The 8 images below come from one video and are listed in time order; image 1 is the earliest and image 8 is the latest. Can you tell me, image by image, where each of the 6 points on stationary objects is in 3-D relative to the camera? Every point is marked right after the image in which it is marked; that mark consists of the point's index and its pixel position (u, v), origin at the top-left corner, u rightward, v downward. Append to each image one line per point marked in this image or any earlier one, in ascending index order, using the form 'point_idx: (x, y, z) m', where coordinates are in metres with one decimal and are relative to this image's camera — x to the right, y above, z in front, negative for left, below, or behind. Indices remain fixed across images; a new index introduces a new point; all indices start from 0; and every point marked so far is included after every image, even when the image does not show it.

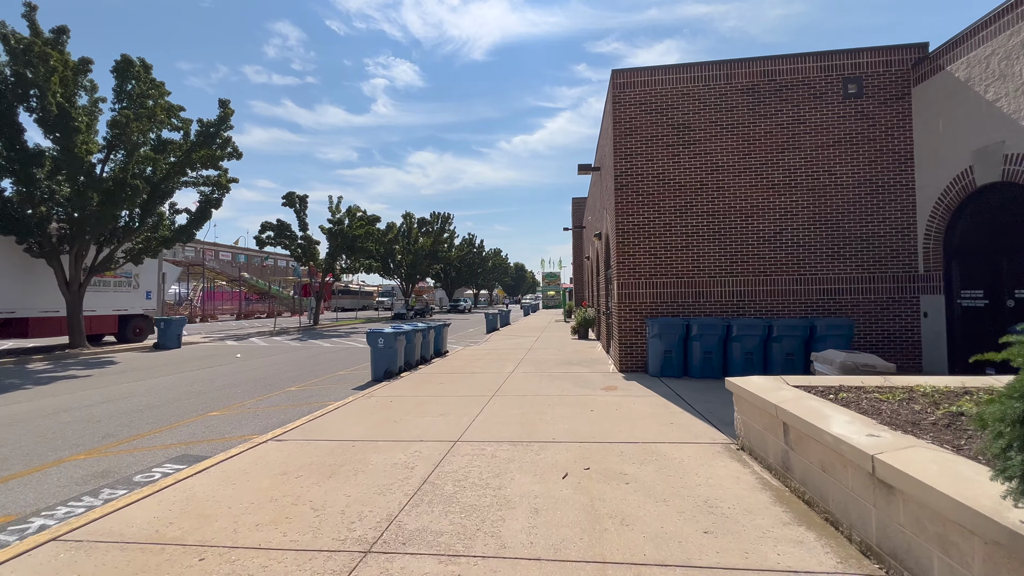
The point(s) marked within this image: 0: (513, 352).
0: (0.0, -2.6, +17.8) m
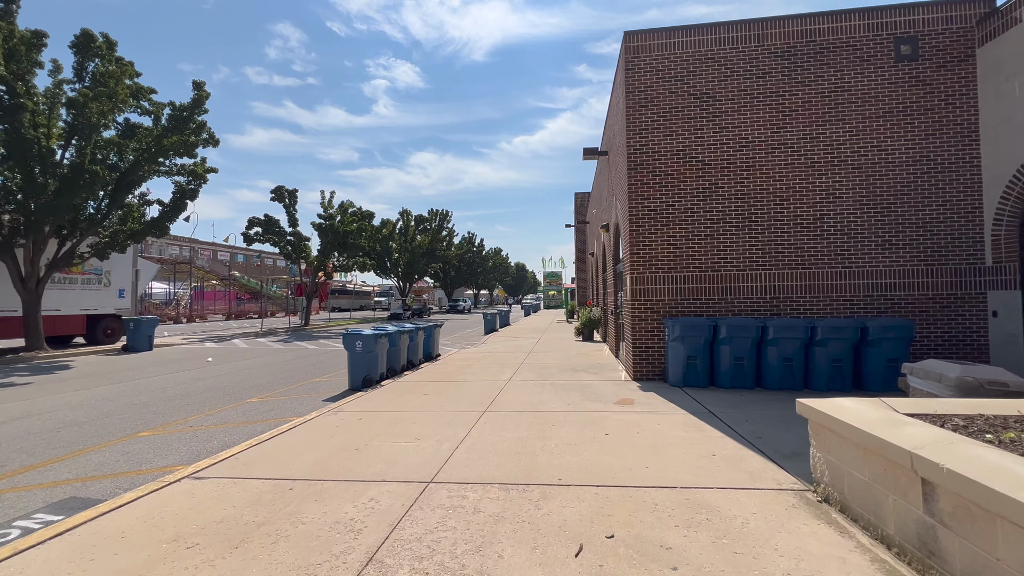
0: (-0.1, -2.5, +16.1) m
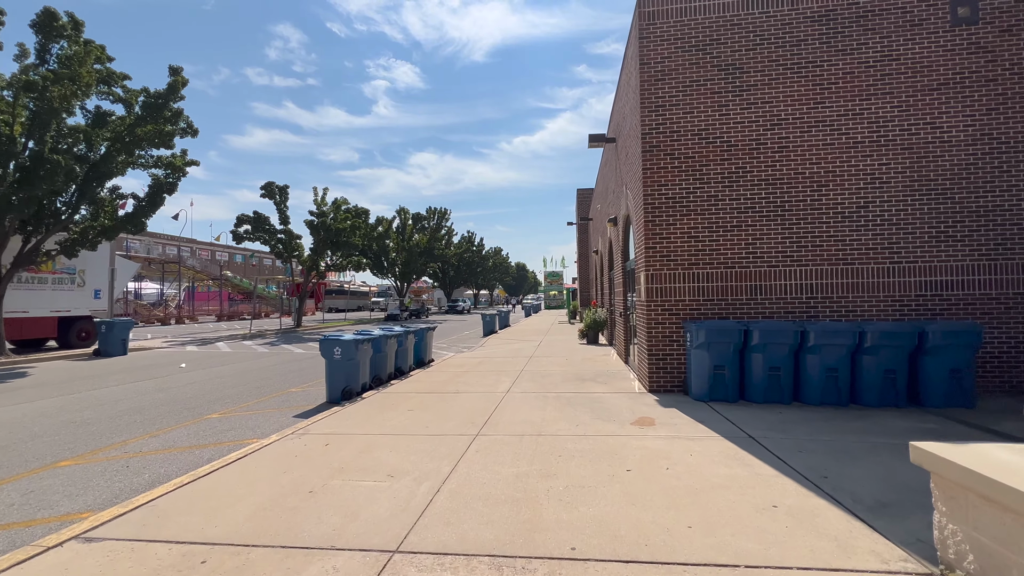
0: (-0.1, -2.4, +14.8) m
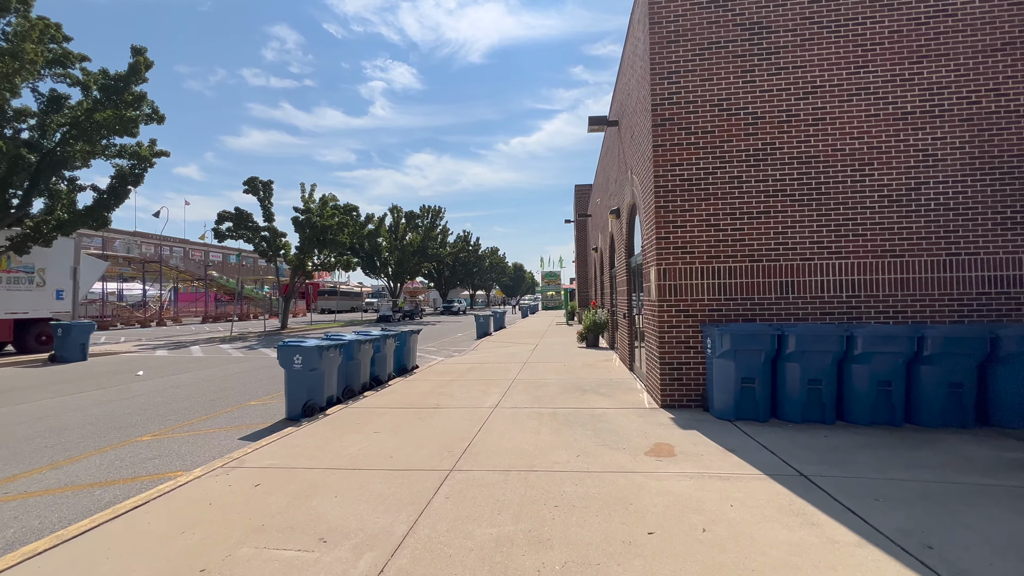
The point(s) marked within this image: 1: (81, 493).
0: (-0.3, -2.4, +13.3) m
1: (-5.2, -2.5, +5.4) m
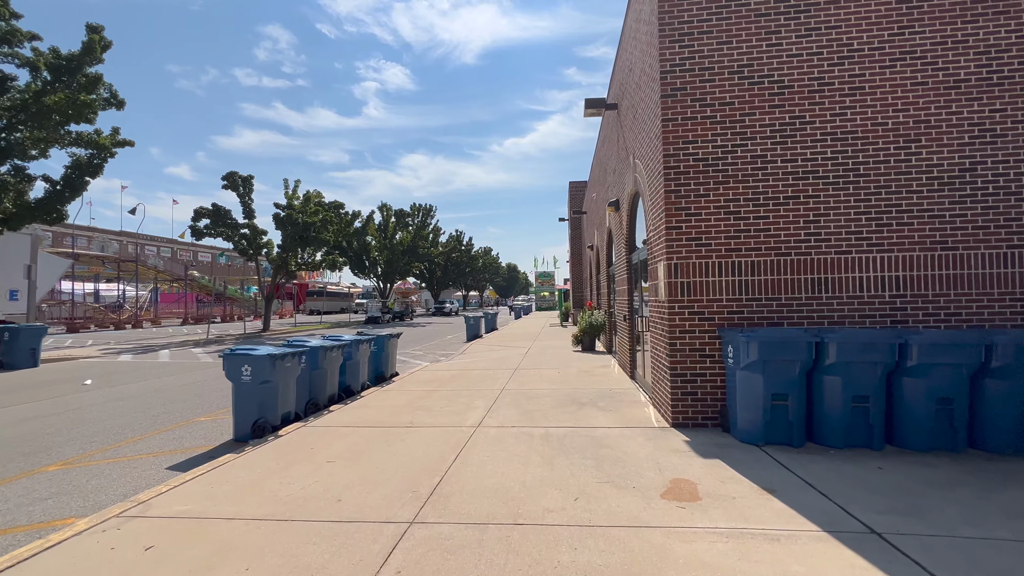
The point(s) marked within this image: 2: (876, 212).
0: (-0.6, -2.4, +12.1) m
1: (-5.4, -2.5, +4.1) m
2: (+5.3, +1.1, +6.5) m
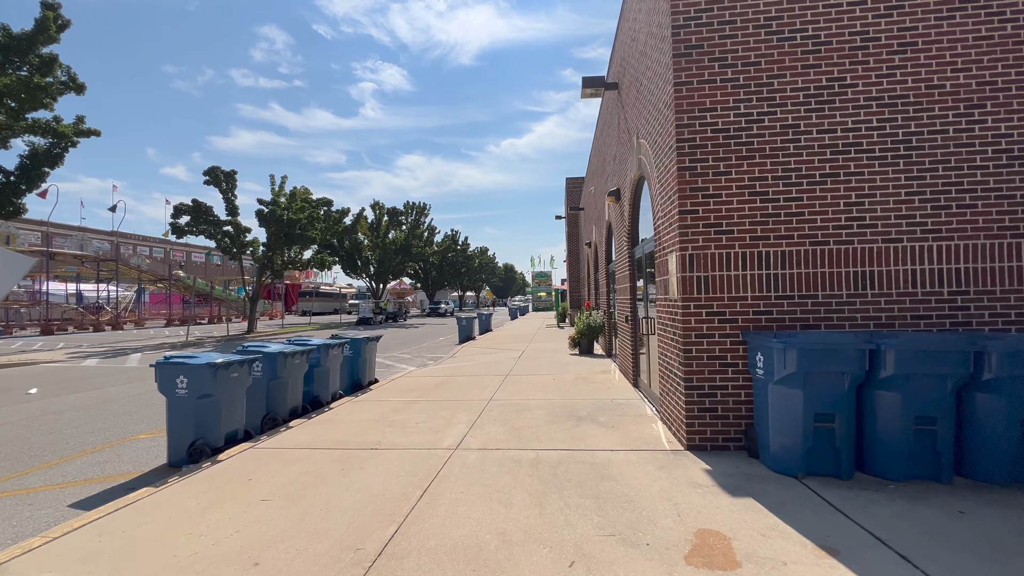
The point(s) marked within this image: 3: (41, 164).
0: (-0.9, -2.4, +11.0) m
1: (-5.6, -2.4, +2.9) m
2: (+5.1, +1.2, +5.4) m
3: (-16.4, +4.3, +15.5) m
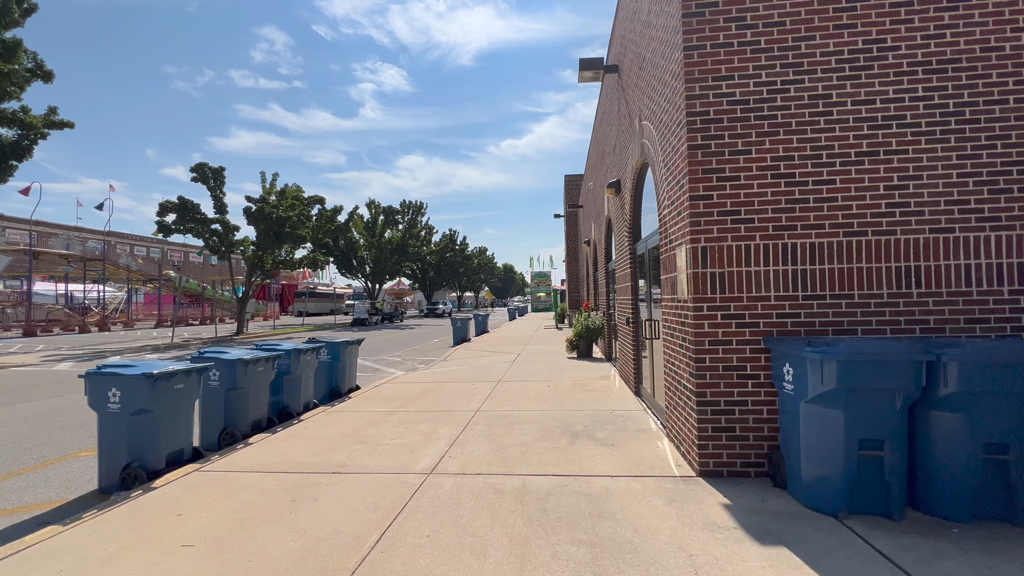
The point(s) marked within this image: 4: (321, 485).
0: (-1.1, -2.3, +10.1) m
1: (-5.8, -2.4, +2.1) m
2: (+4.9, +1.2, +4.5) m
3: (-16.6, +4.3, +14.7) m
4: (-2.1, -2.2, +5.0) m
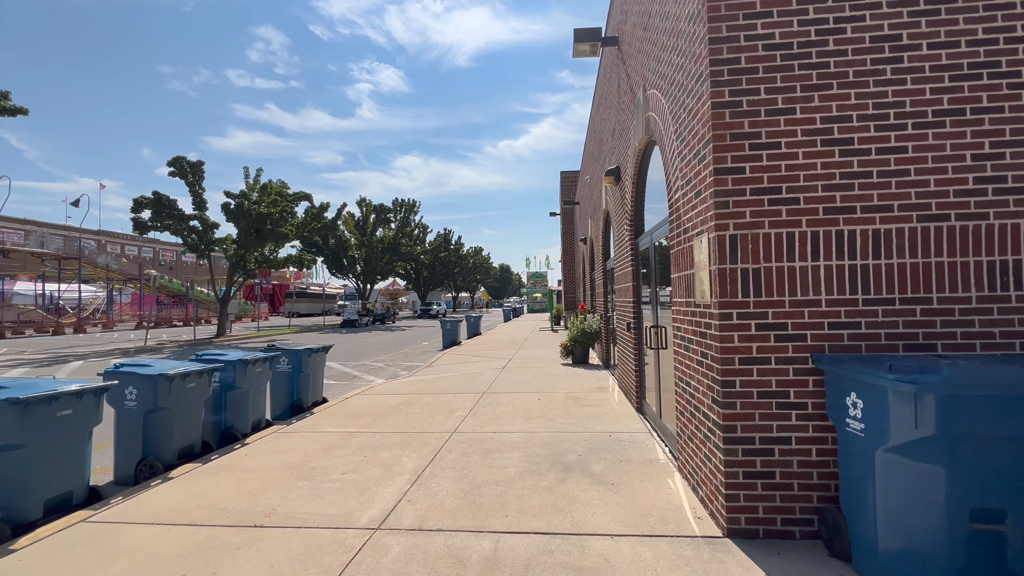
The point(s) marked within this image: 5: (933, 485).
0: (-1.4, -2.4, +8.9) m
1: (-6.0, -2.4, +0.9) m
2: (+4.7, +1.2, +3.4) m
3: (-16.9, +4.3, +13.4) m
4: (-2.4, -2.2, +3.8) m
5: (+2.6, -1.2, +2.7) m
